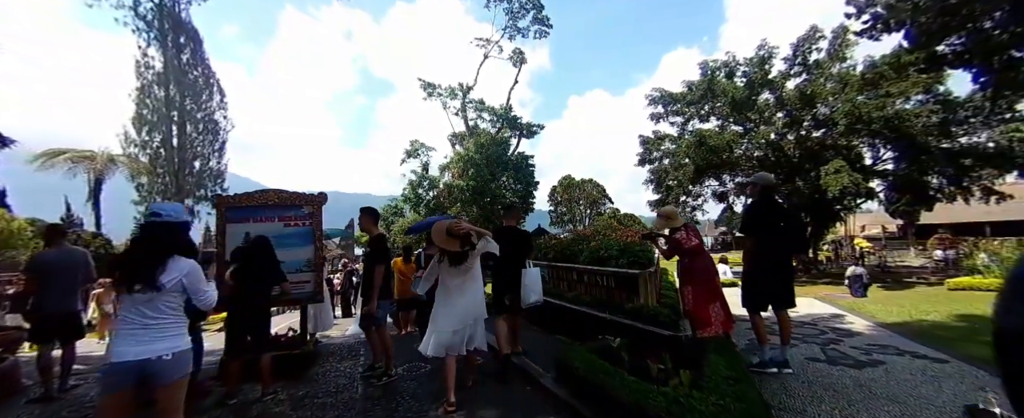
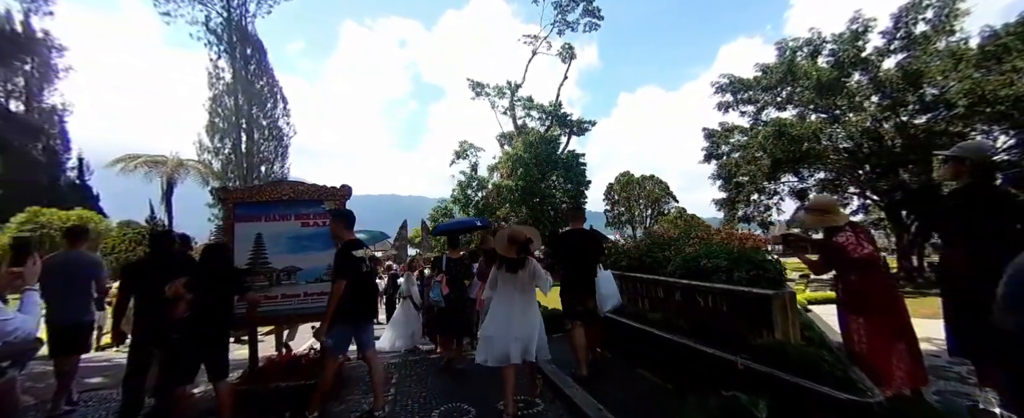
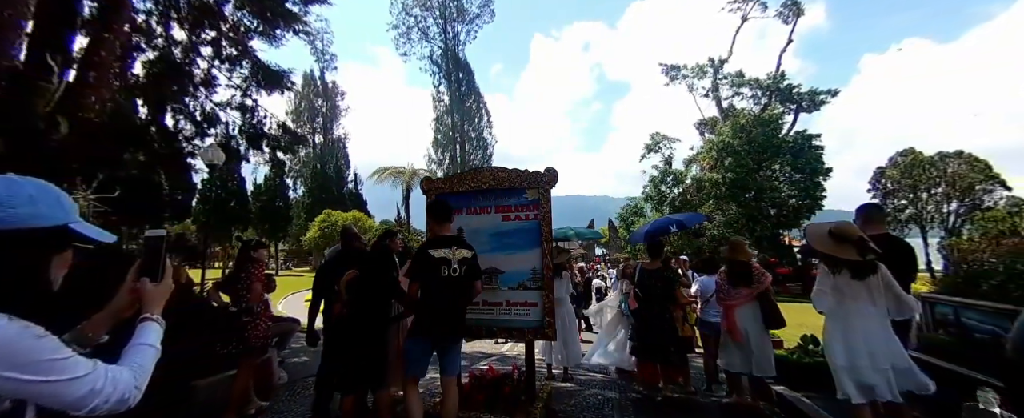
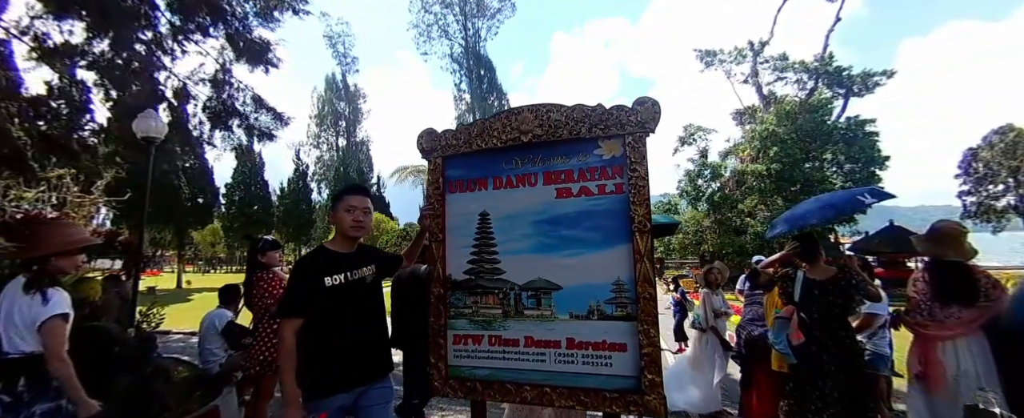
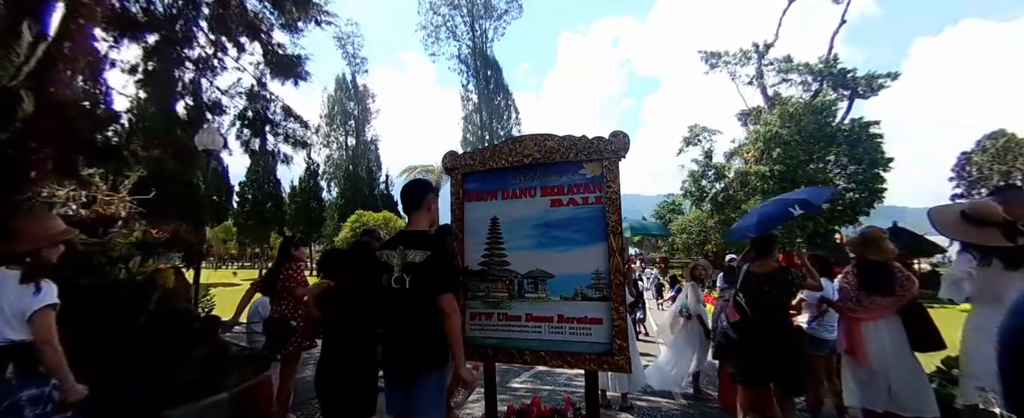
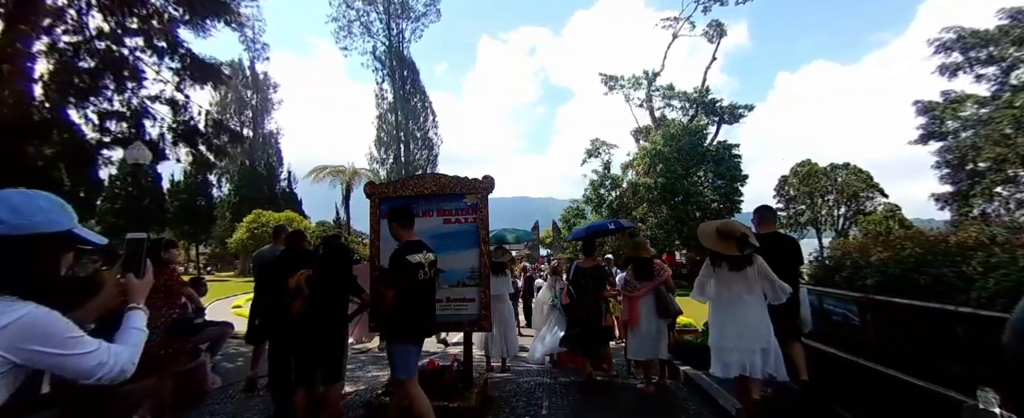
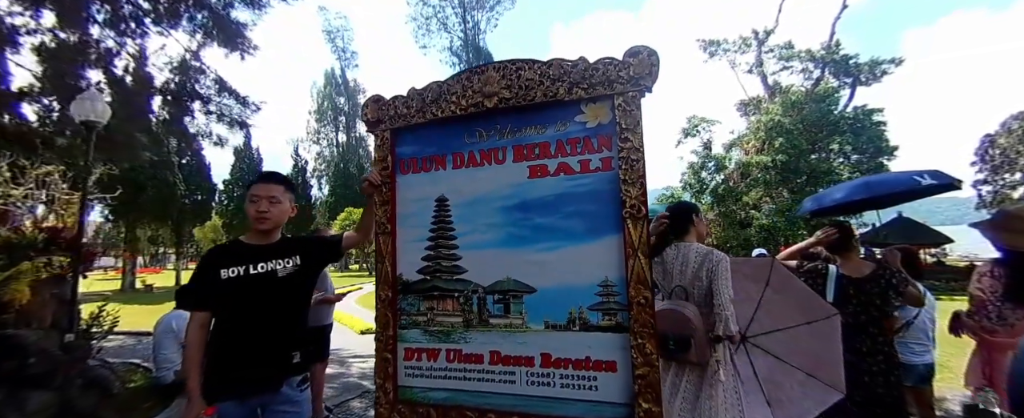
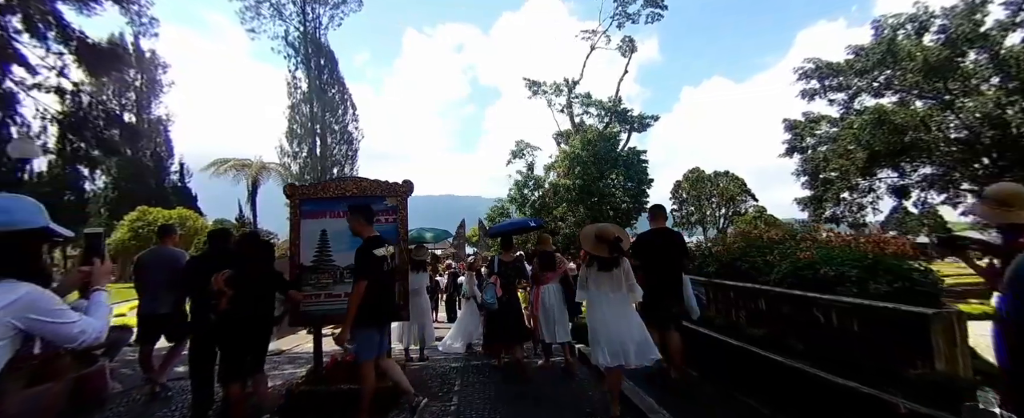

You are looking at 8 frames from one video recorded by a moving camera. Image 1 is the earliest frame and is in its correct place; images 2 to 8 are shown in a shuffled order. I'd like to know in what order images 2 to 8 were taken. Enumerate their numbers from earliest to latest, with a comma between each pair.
2, 8, 6, 3, 5, 4, 7
